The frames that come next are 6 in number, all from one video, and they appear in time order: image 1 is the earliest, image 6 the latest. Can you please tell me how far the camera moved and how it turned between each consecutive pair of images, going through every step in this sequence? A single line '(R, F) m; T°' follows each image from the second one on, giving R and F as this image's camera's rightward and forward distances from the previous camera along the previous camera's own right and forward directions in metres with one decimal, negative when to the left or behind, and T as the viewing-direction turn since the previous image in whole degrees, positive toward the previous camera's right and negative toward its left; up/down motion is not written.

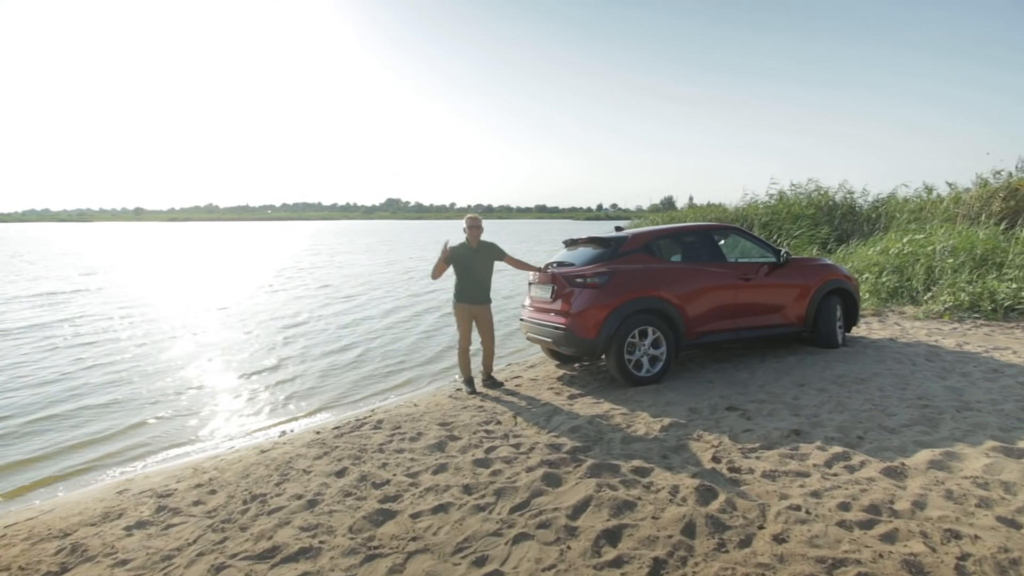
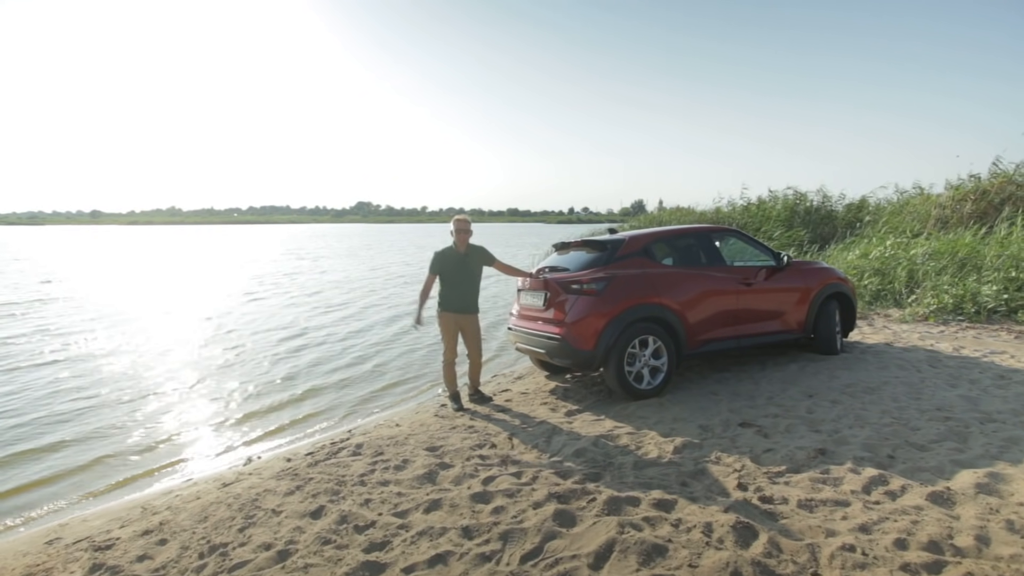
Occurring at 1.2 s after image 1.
(-0.2, +0.5) m; +3°
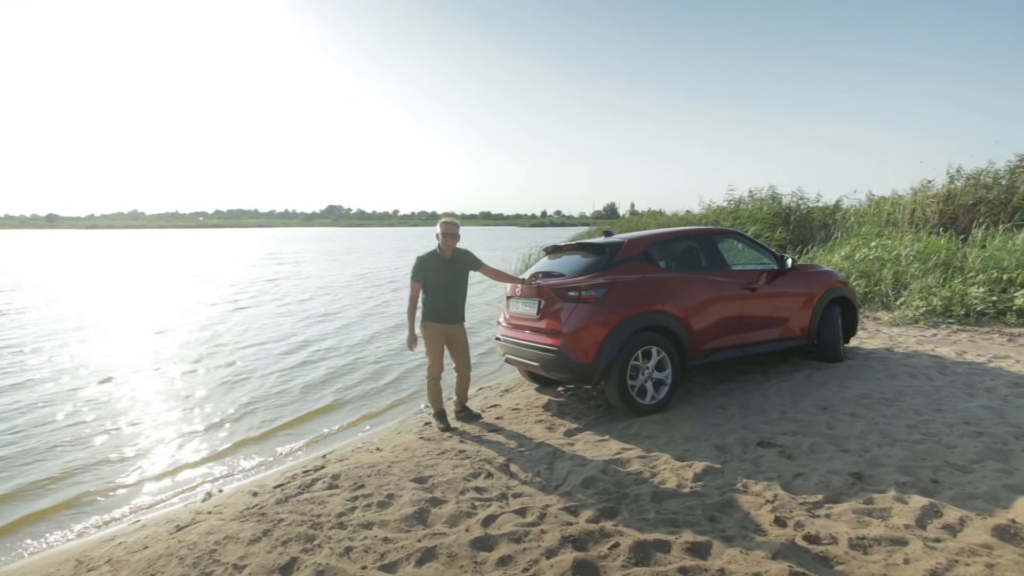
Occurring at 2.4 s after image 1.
(-0.2, +0.5) m; +2°
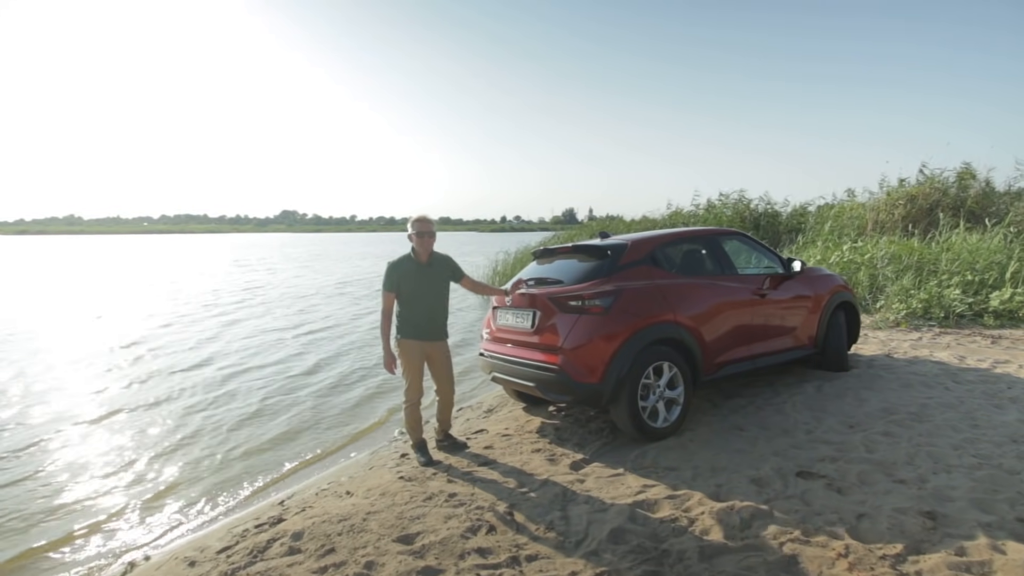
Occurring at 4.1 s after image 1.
(-0.3, +0.8) m; +4°
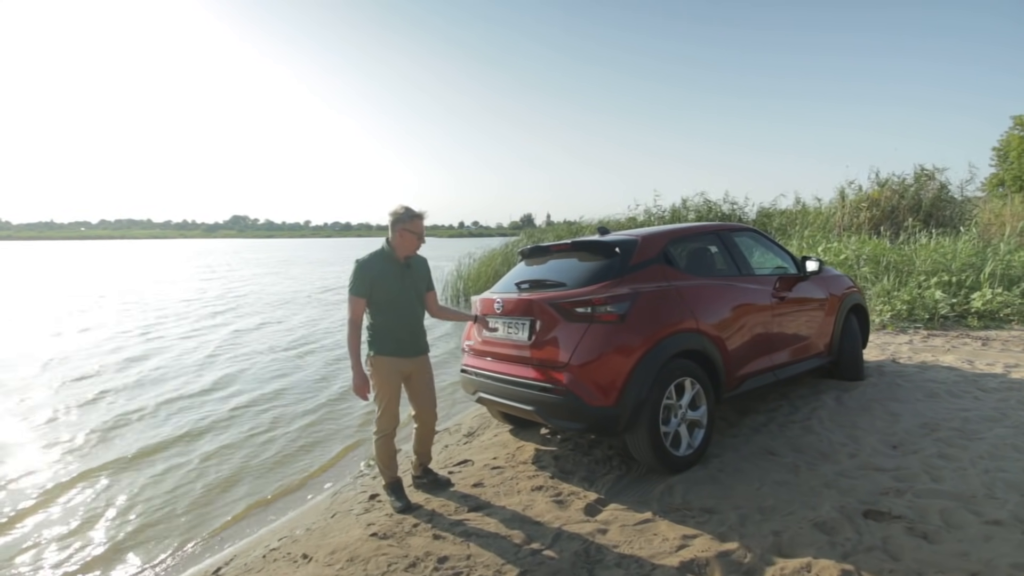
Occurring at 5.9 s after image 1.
(-0.2, +0.9) m; +4°
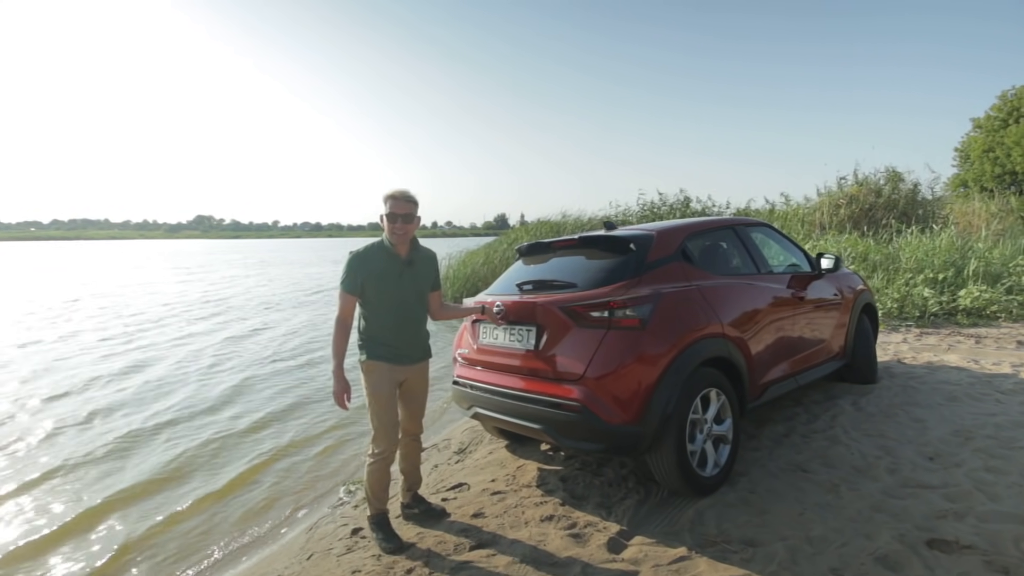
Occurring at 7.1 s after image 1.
(-0.2, +0.5) m; +3°
